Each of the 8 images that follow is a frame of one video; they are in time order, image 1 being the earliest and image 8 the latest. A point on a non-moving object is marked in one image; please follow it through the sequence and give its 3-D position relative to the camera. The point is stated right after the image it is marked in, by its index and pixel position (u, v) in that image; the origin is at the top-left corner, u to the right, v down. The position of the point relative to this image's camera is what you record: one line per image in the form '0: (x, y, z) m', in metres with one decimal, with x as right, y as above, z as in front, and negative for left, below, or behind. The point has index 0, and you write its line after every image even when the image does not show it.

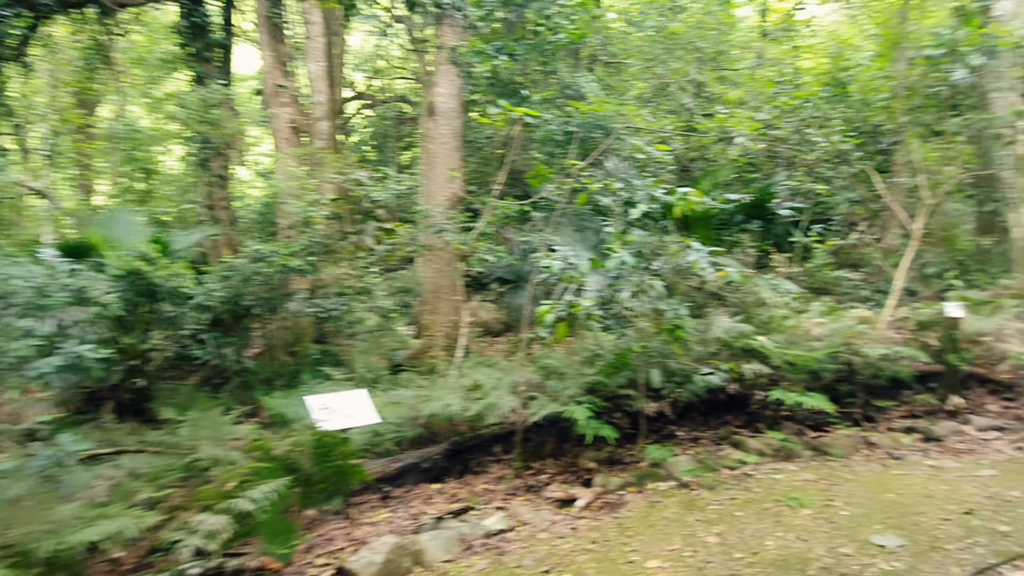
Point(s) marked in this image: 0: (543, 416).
0: (+0.2, -0.9, +5.1) m
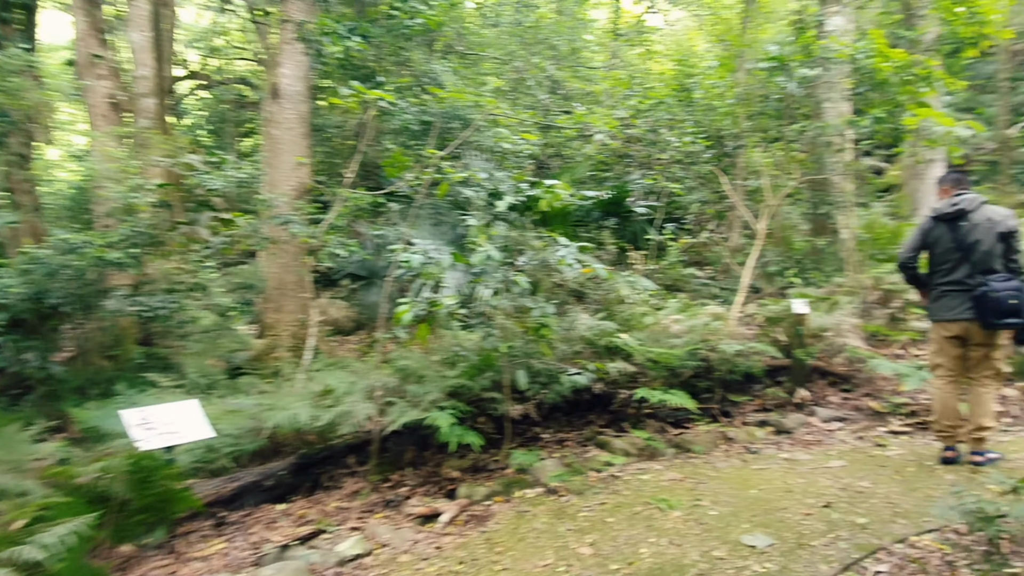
0: (-0.7, -0.9, +4.7) m
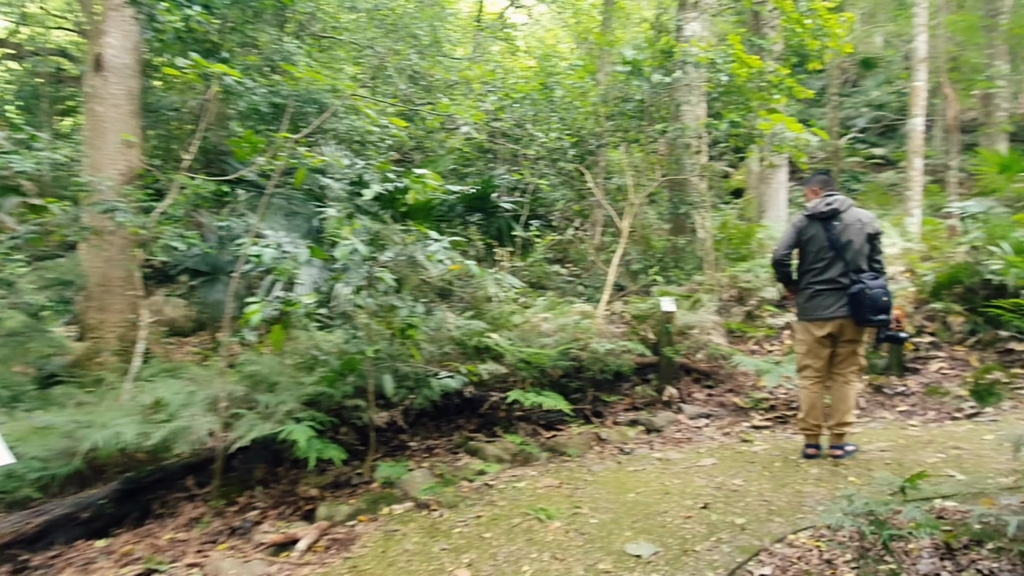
0: (-1.5, -0.8, +4.1) m
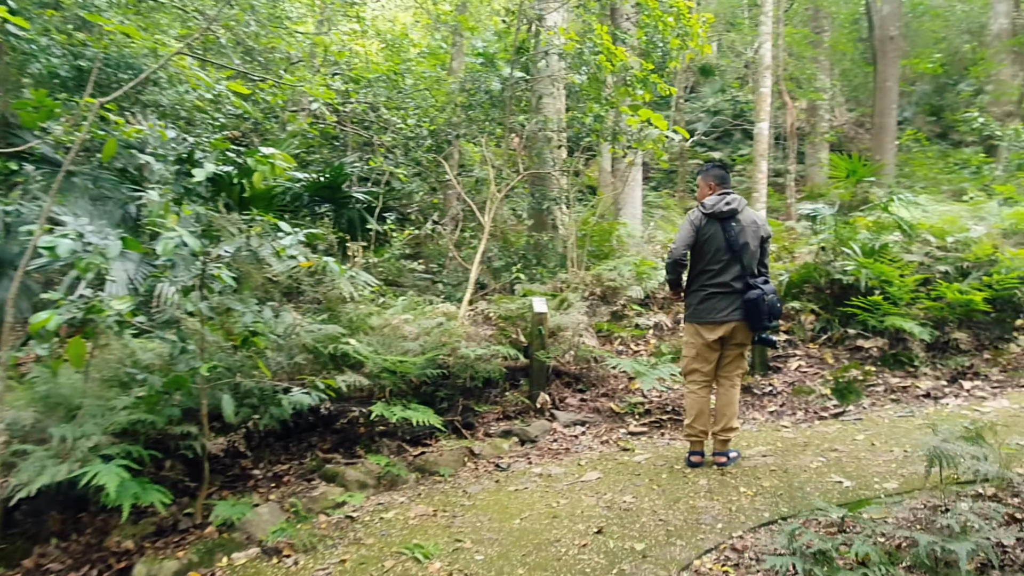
0: (-2.1, -0.9, +3.2) m
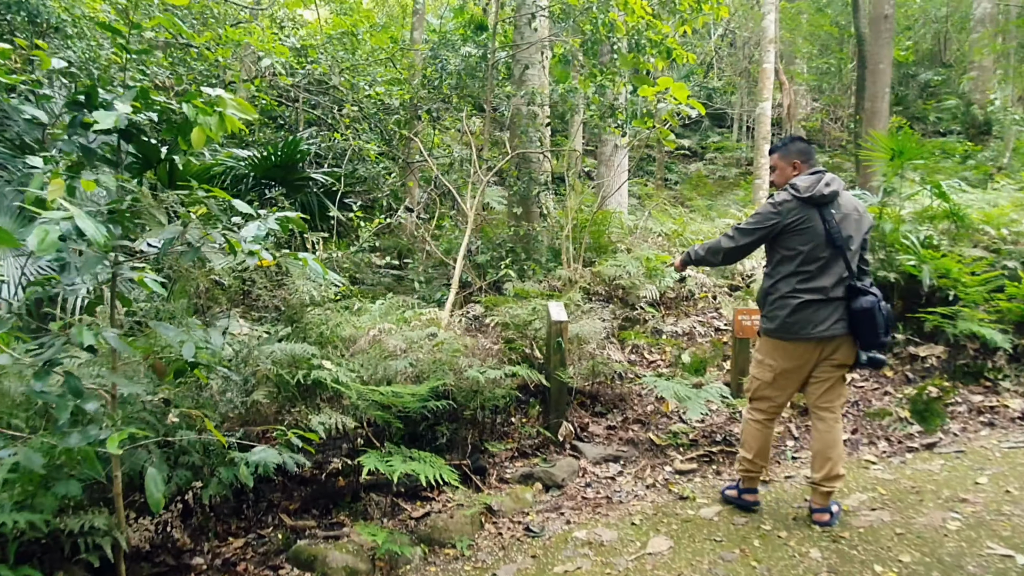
0: (-1.8, -0.9, +2.0) m
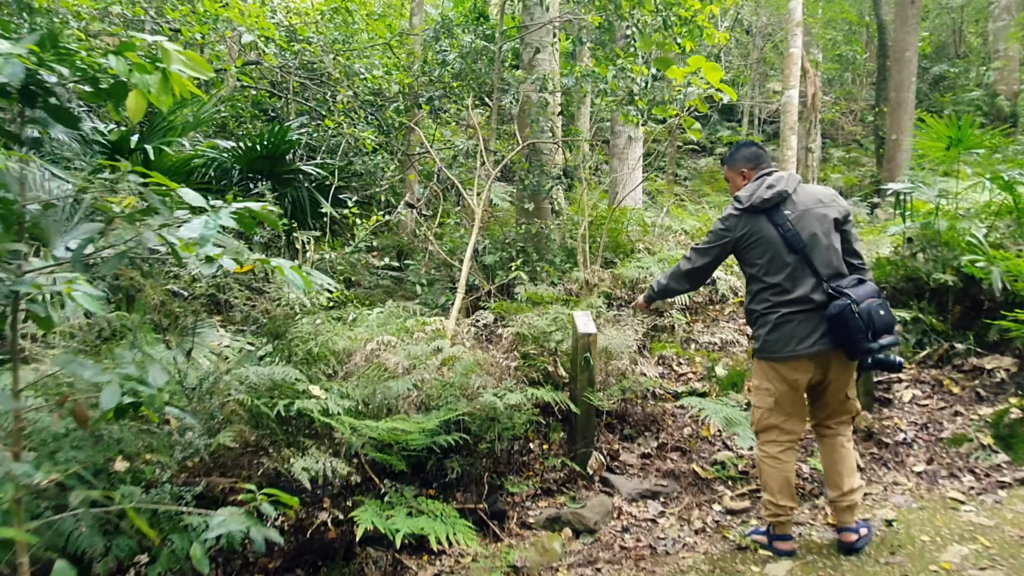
0: (-1.7, -0.9, +1.3) m
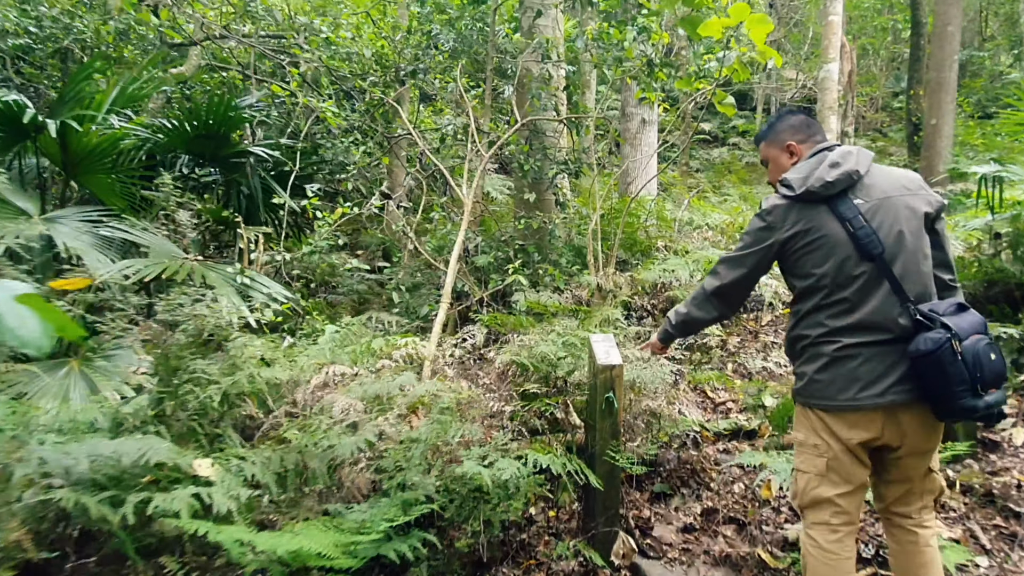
0: (-1.7, -1.0, +0.3) m
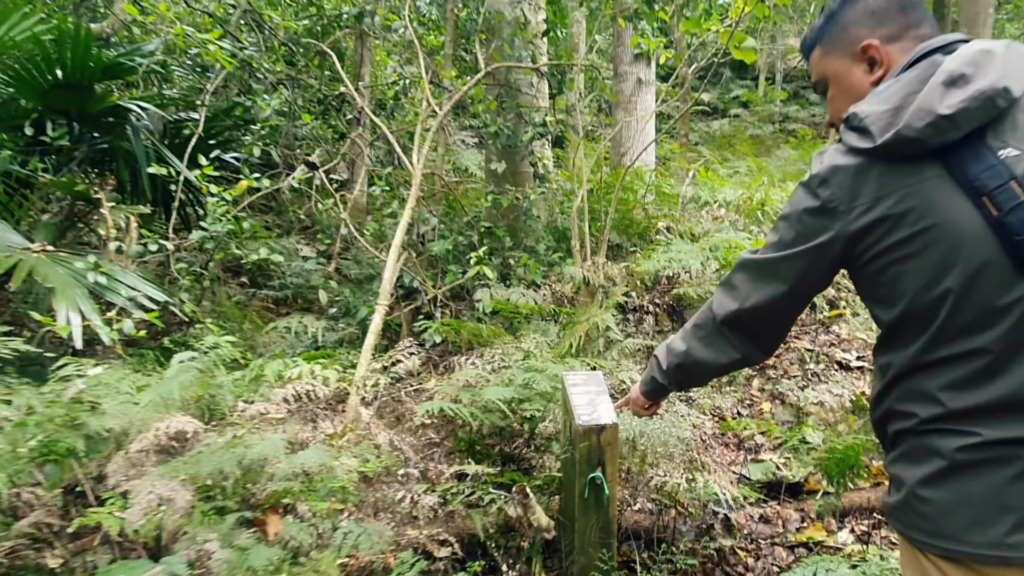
0: (-1.9, -1.1, -0.8) m
